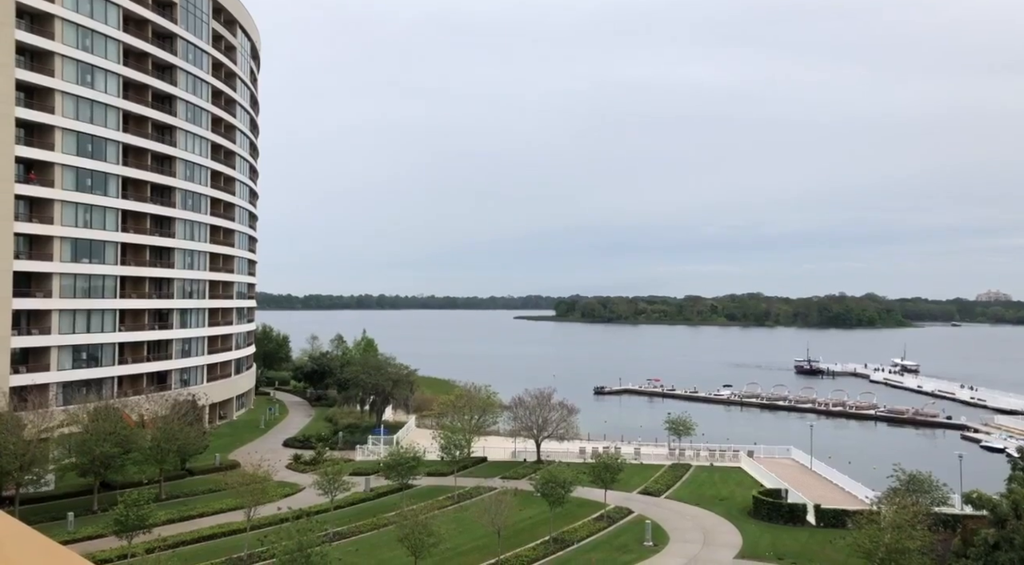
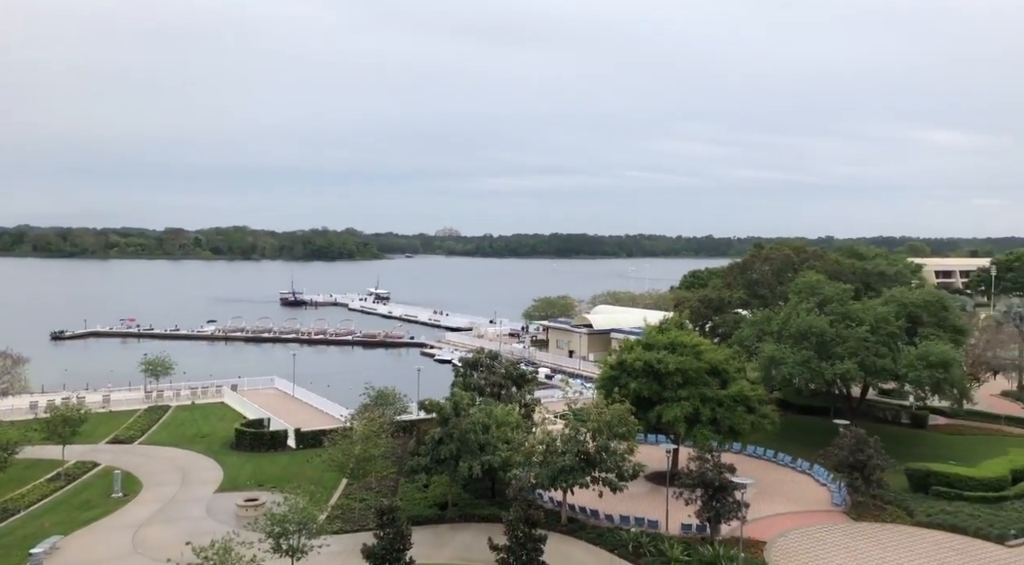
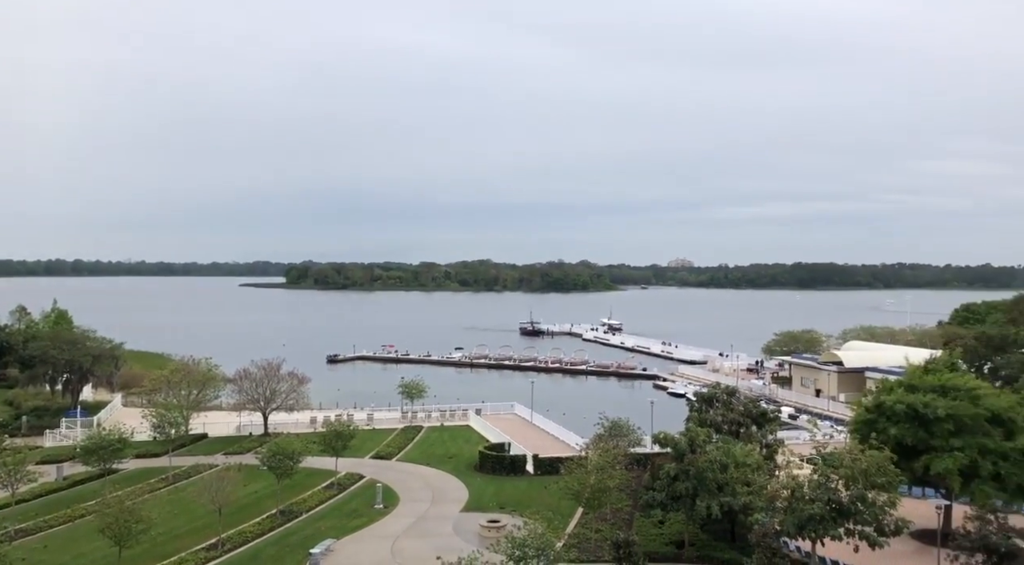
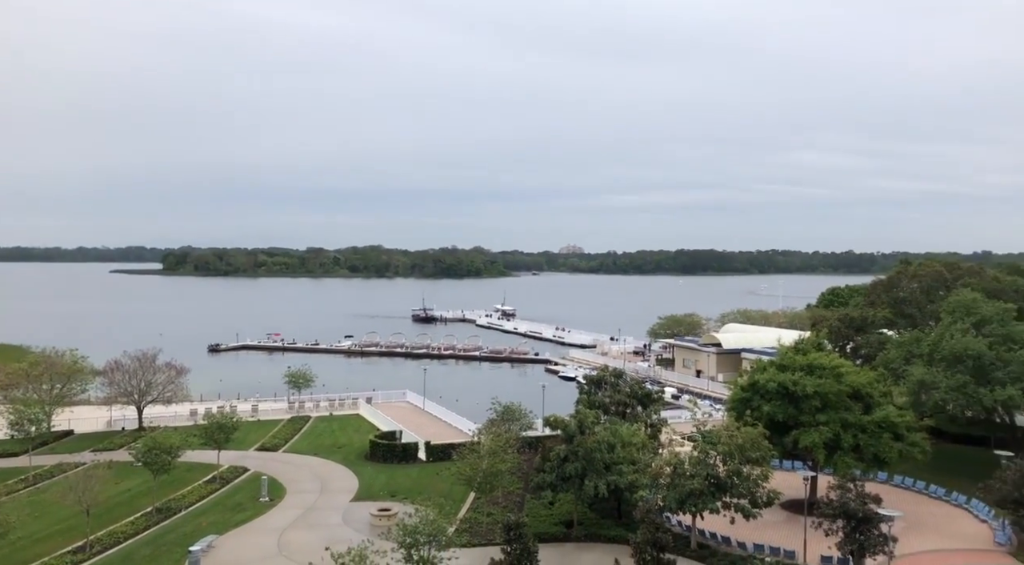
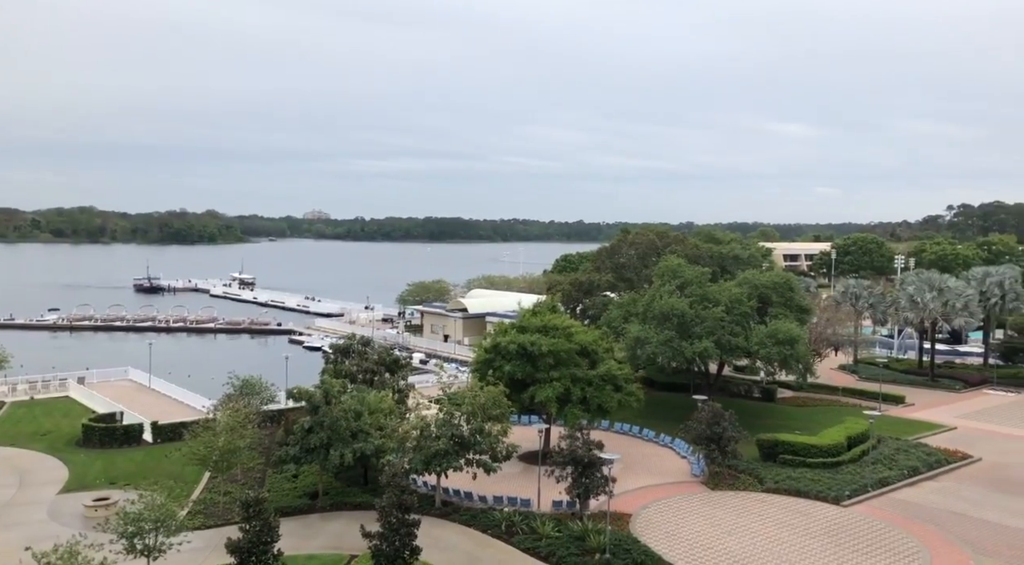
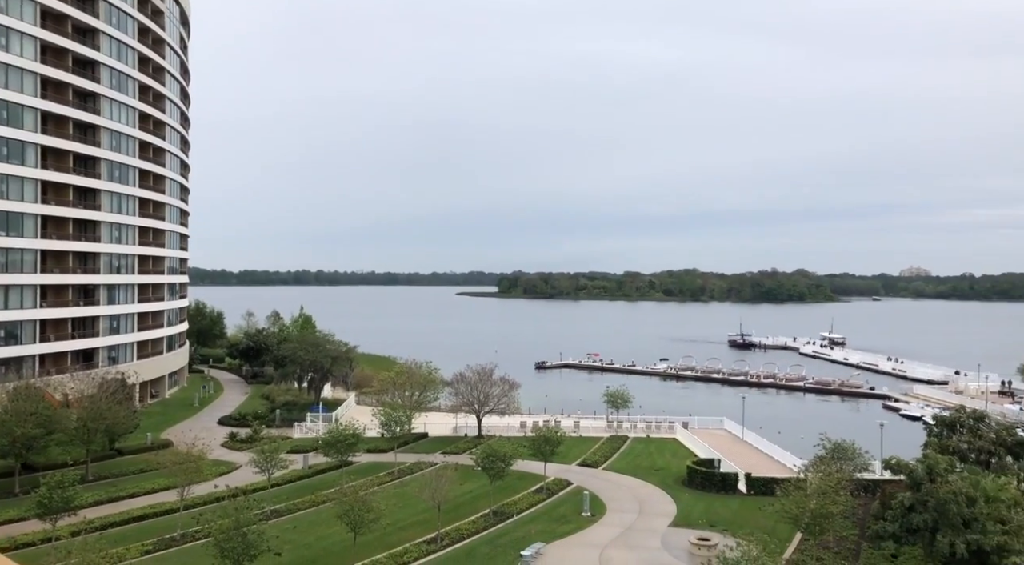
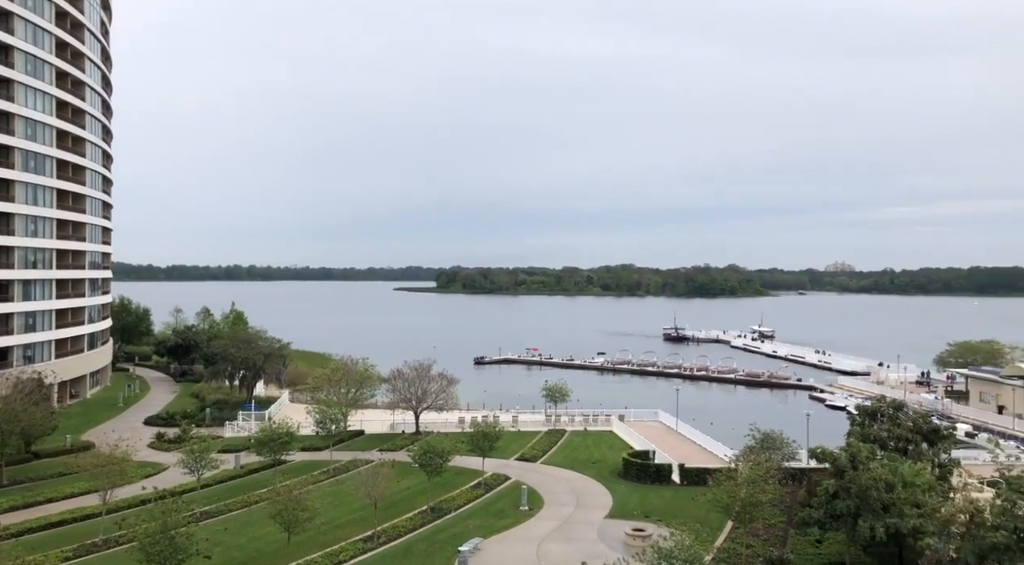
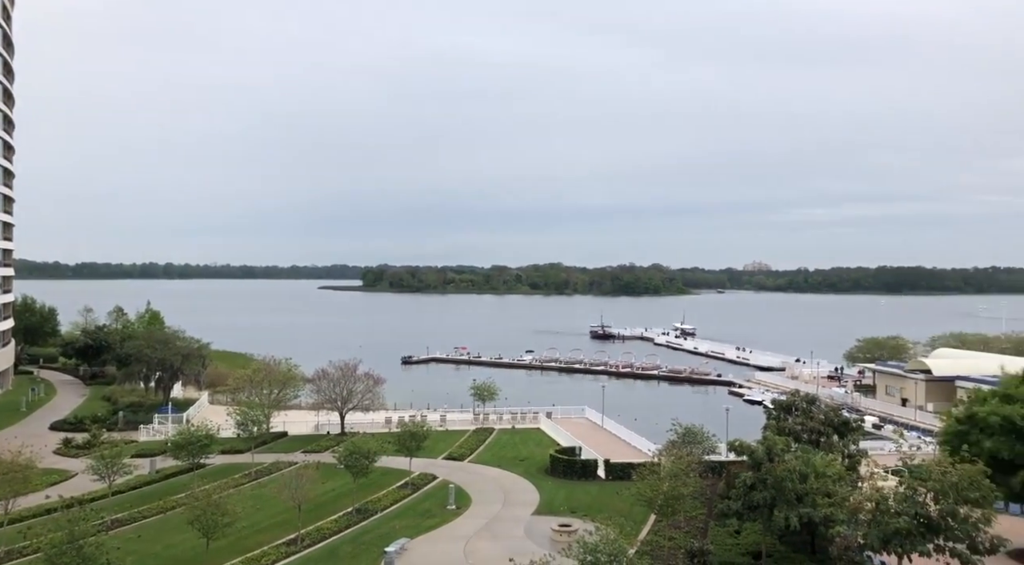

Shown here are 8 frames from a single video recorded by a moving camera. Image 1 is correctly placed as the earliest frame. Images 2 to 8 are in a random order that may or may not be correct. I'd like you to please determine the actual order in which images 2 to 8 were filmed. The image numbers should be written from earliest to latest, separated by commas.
6, 7, 8, 3, 4, 2, 5
